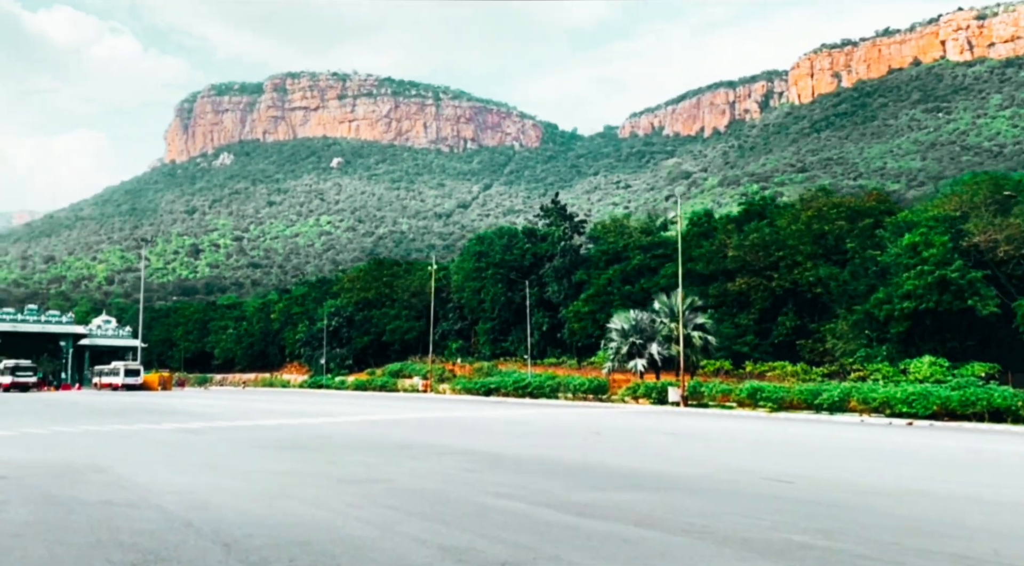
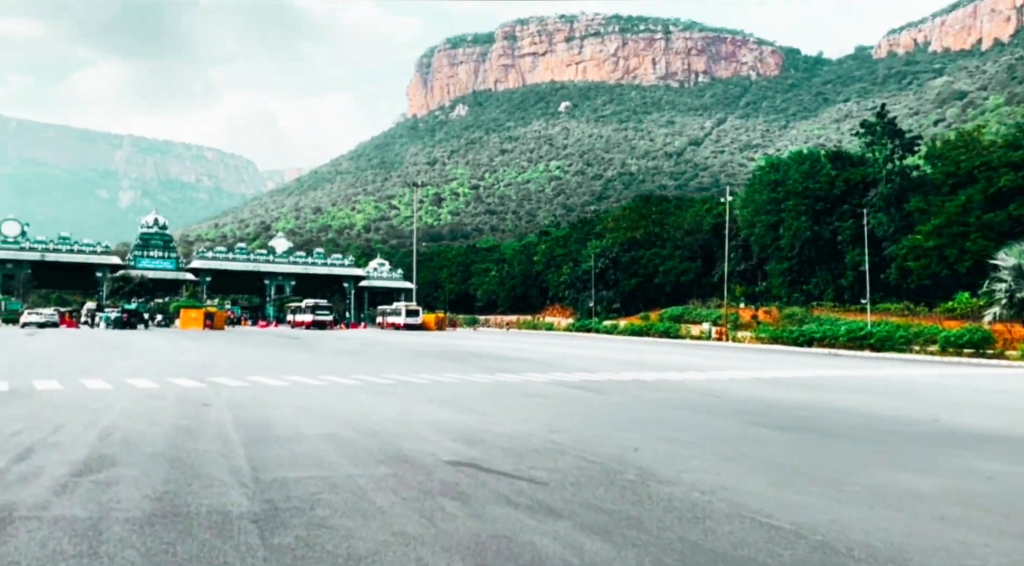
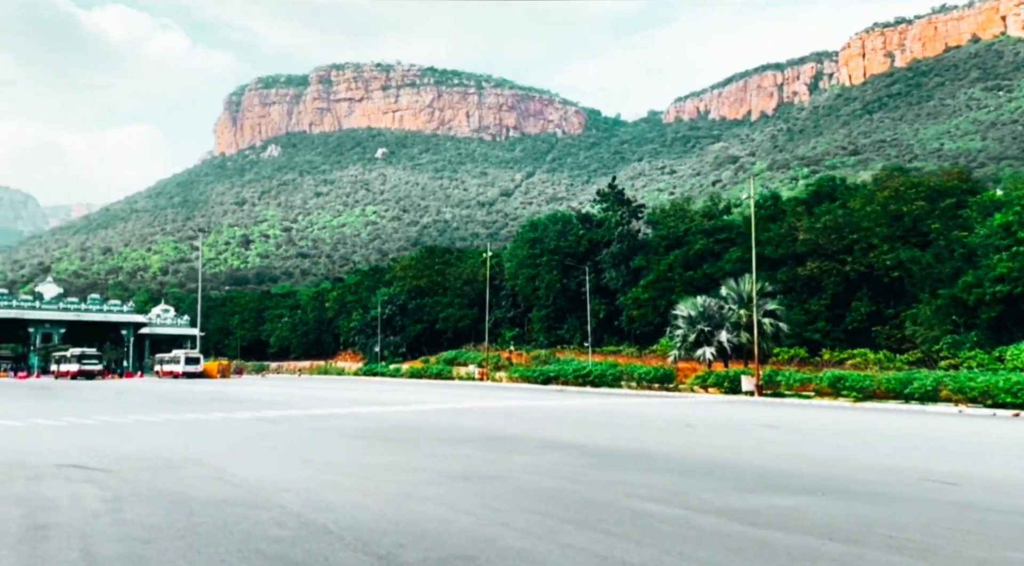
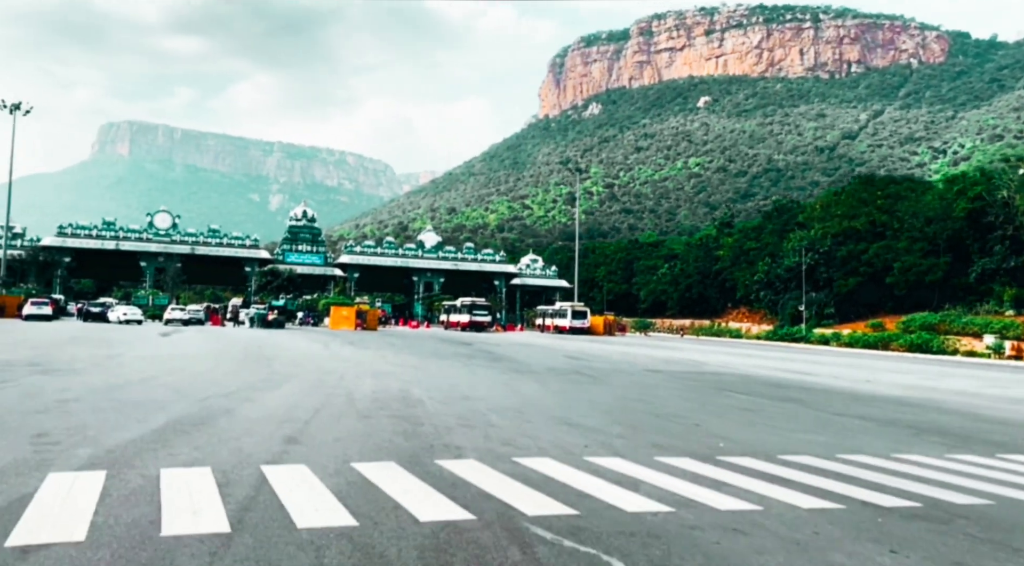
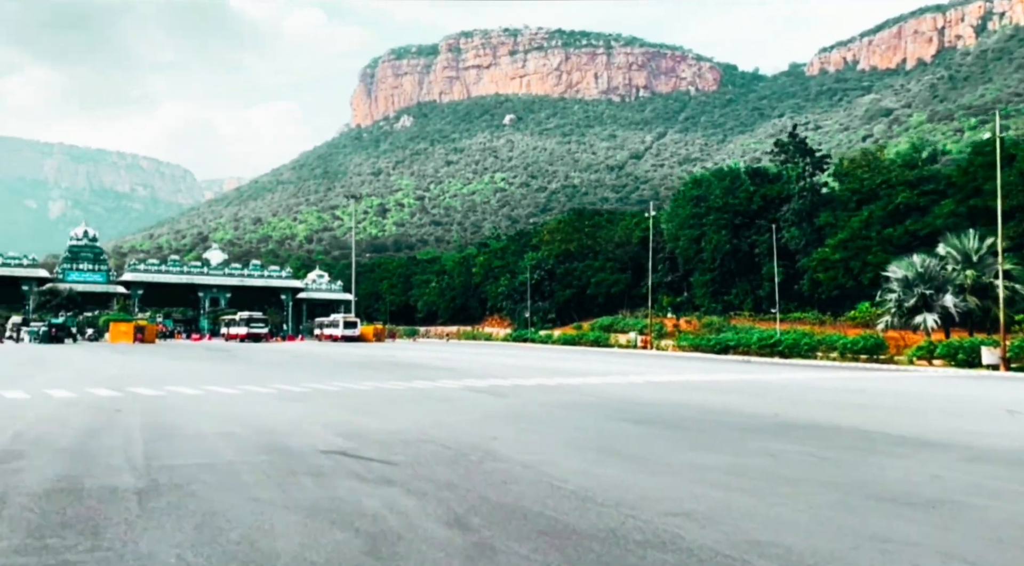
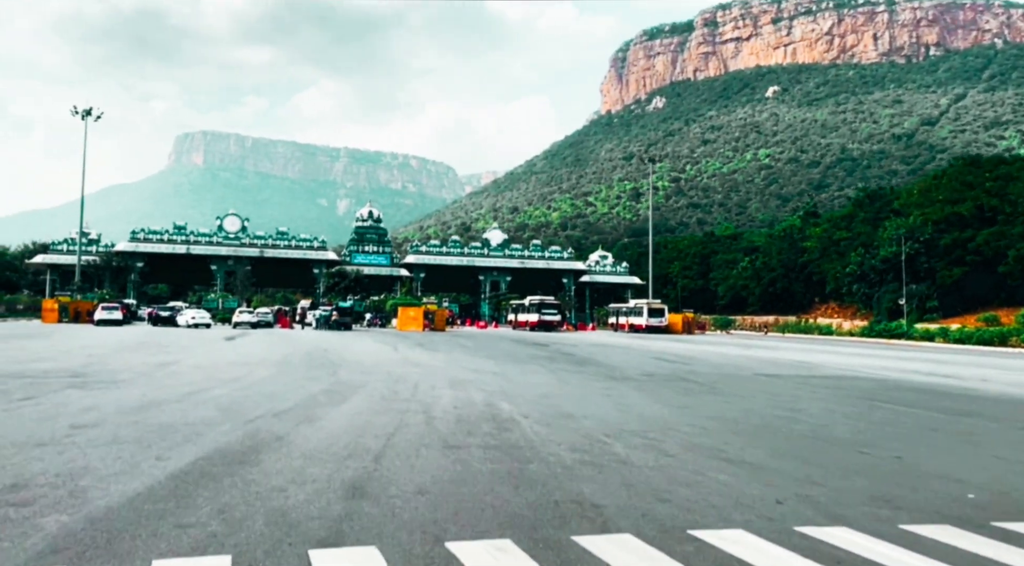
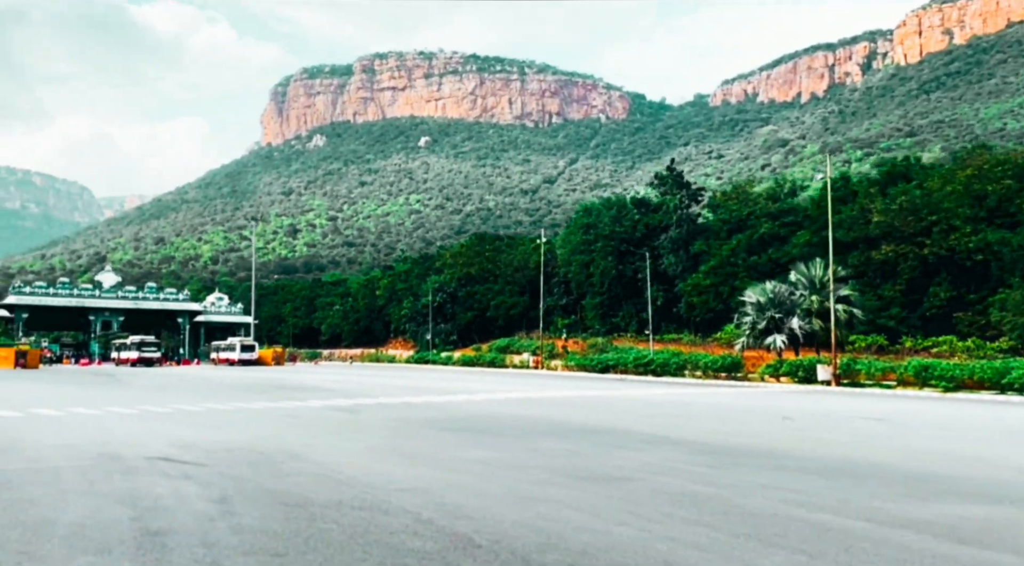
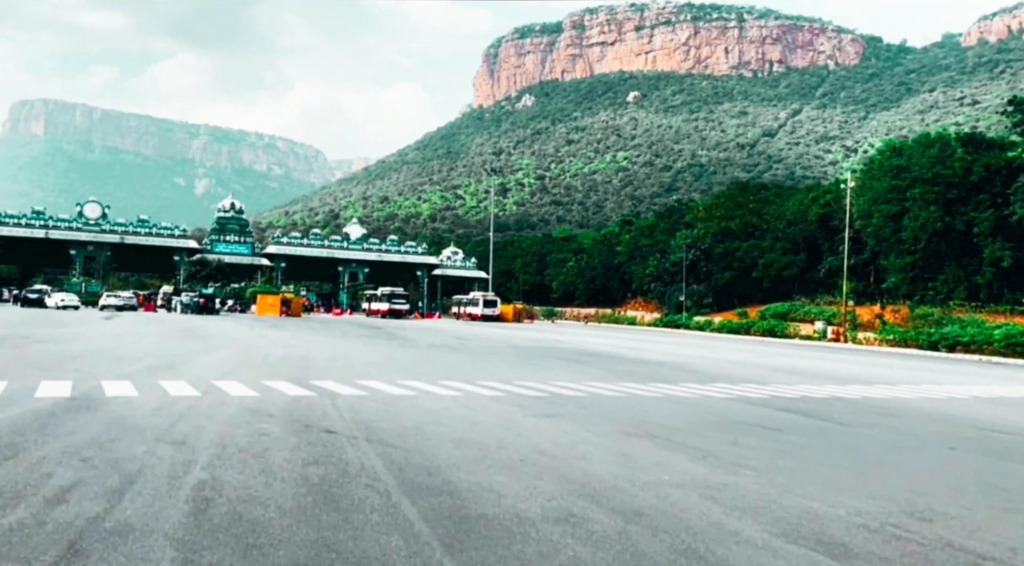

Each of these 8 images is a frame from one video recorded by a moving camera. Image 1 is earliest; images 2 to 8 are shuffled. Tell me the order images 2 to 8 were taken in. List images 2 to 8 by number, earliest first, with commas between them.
3, 7, 5, 2, 8, 4, 6
